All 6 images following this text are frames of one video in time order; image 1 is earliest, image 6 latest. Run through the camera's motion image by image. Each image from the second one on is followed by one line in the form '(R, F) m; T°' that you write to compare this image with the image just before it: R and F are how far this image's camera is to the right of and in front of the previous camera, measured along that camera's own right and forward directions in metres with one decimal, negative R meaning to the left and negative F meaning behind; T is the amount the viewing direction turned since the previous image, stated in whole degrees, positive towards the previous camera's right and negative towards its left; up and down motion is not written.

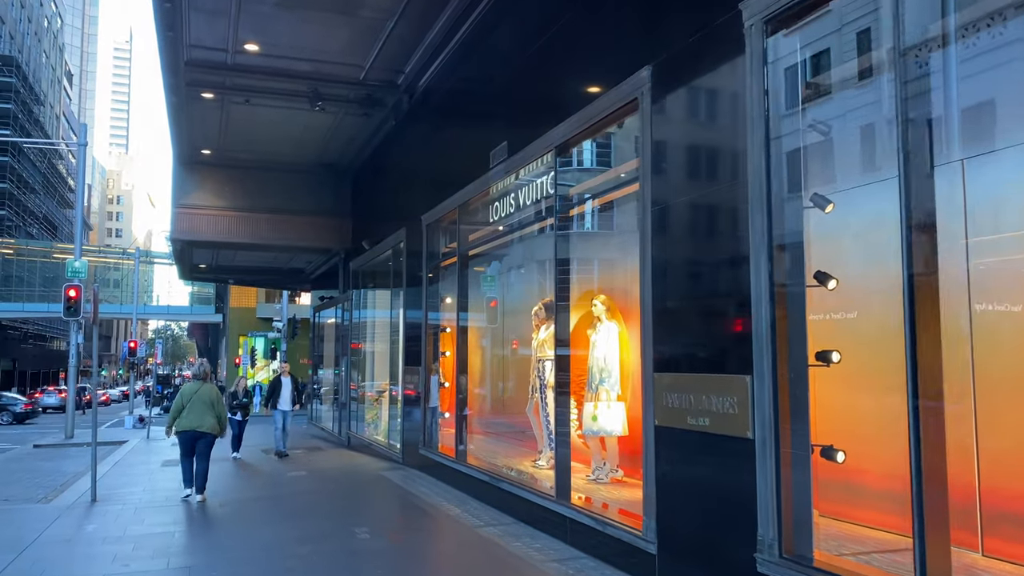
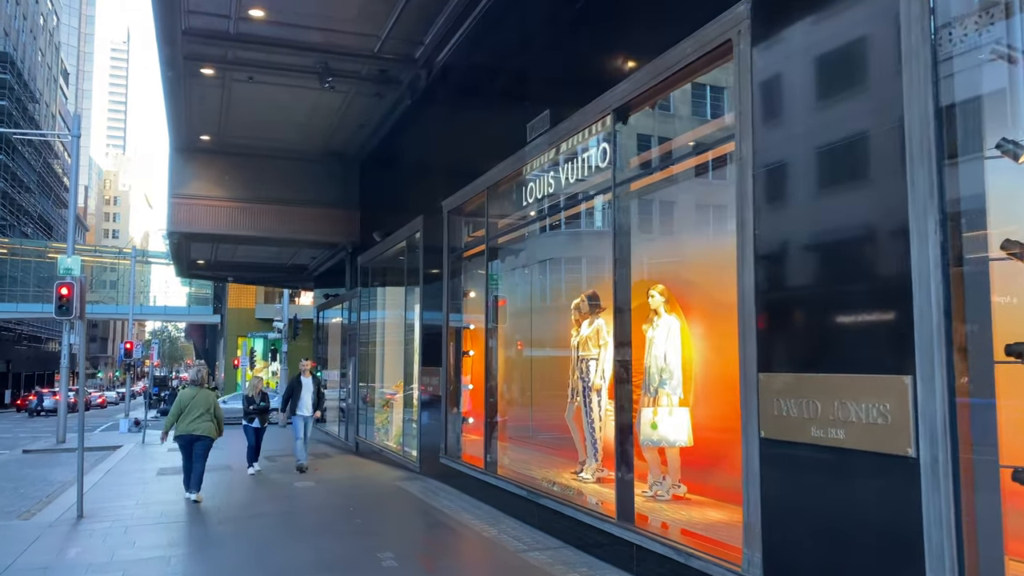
(-0.3, +1.0) m; 0°
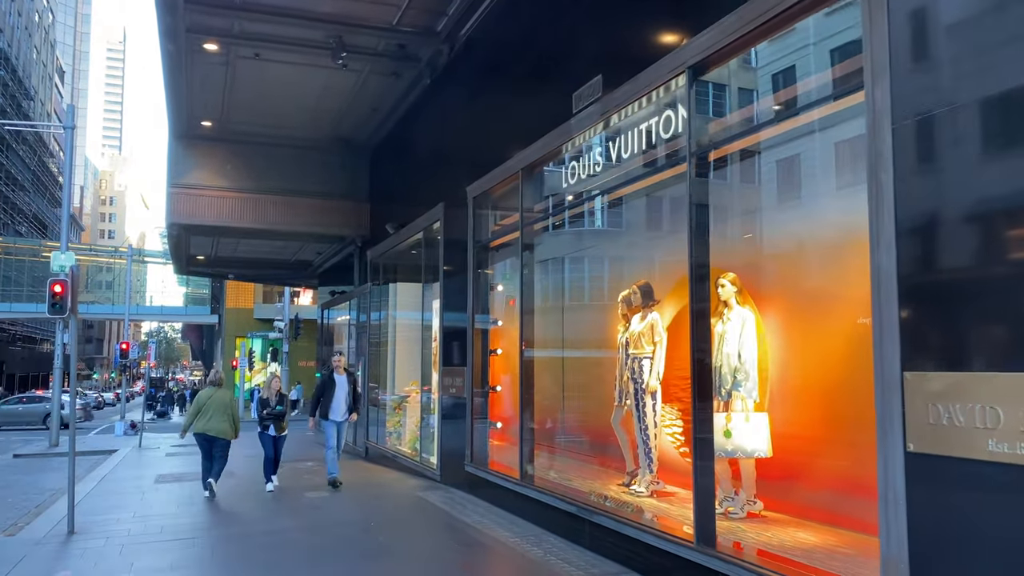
(-0.3, +0.8) m; 0°
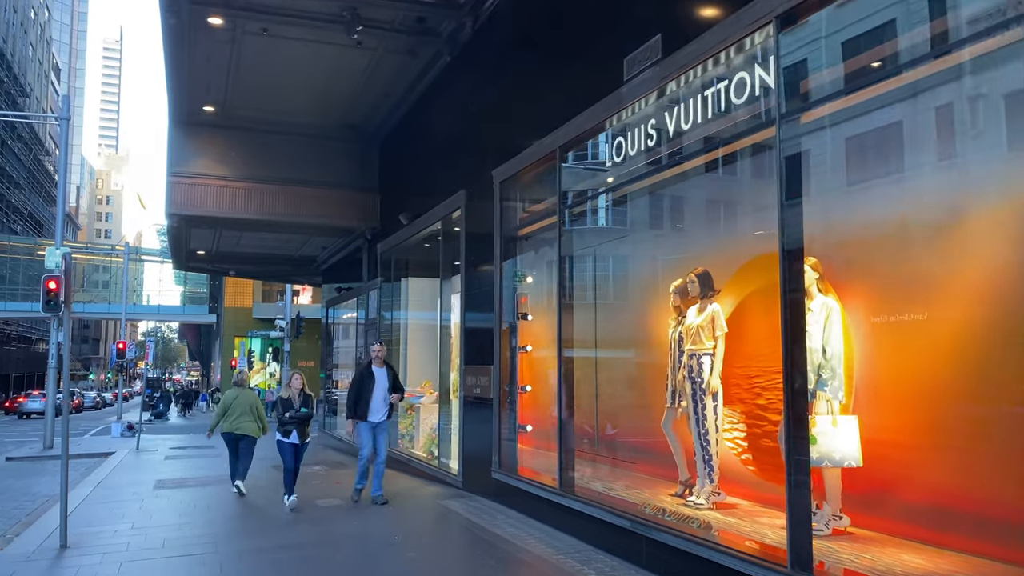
(-0.3, +0.7) m; 0°
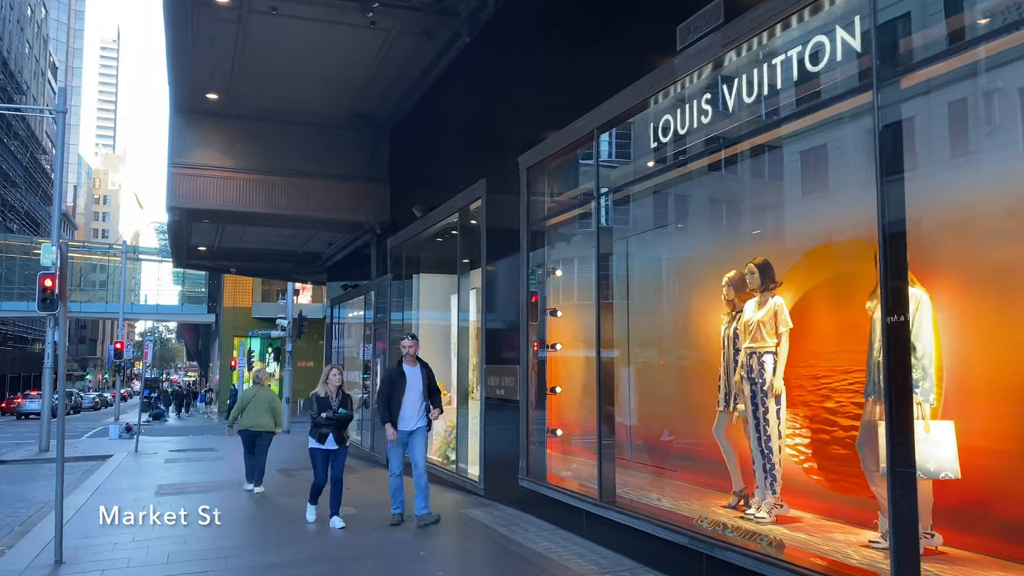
(-0.3, +0.6) m; 0°
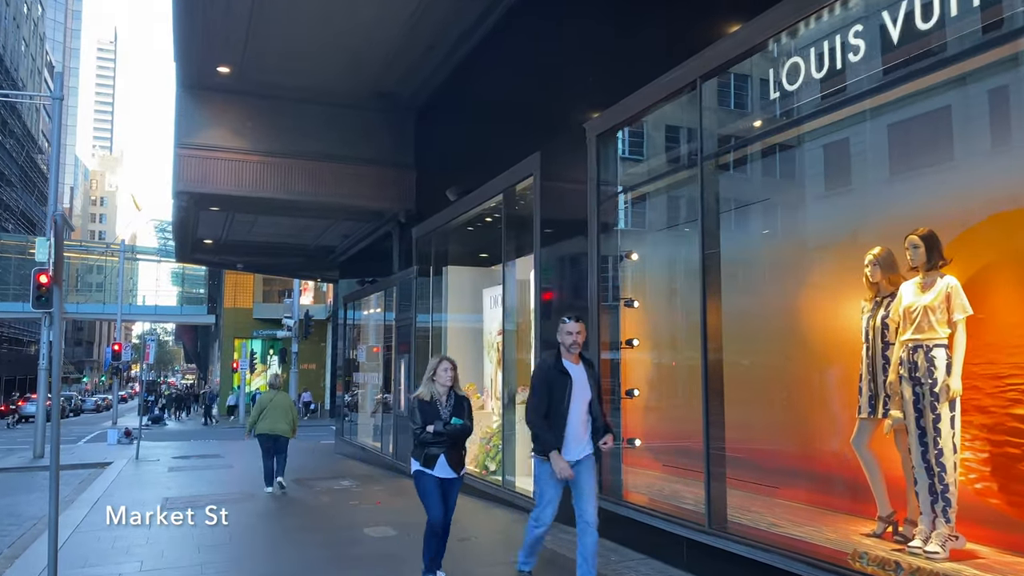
(-0.5, +1.1) m; 0°
